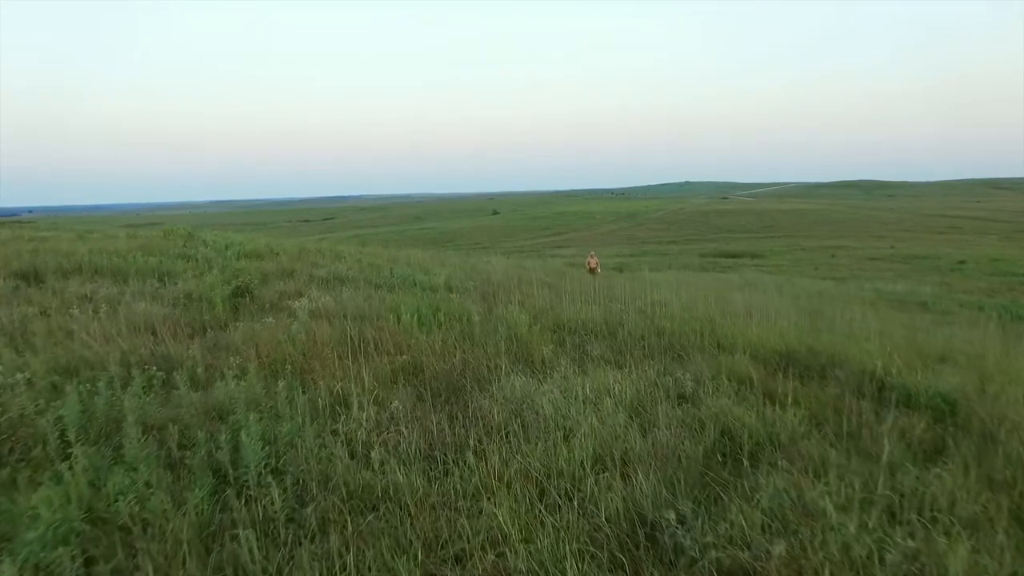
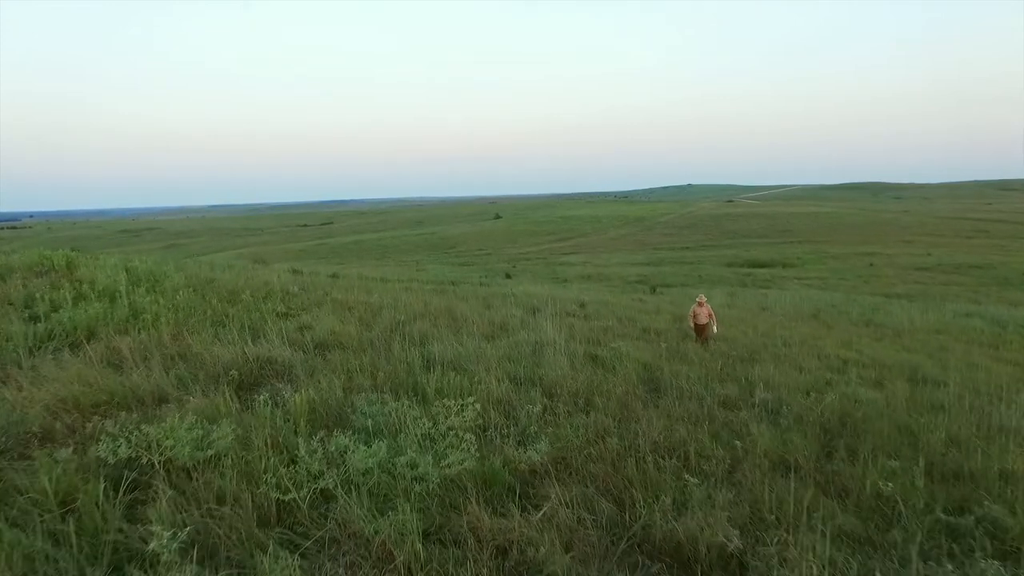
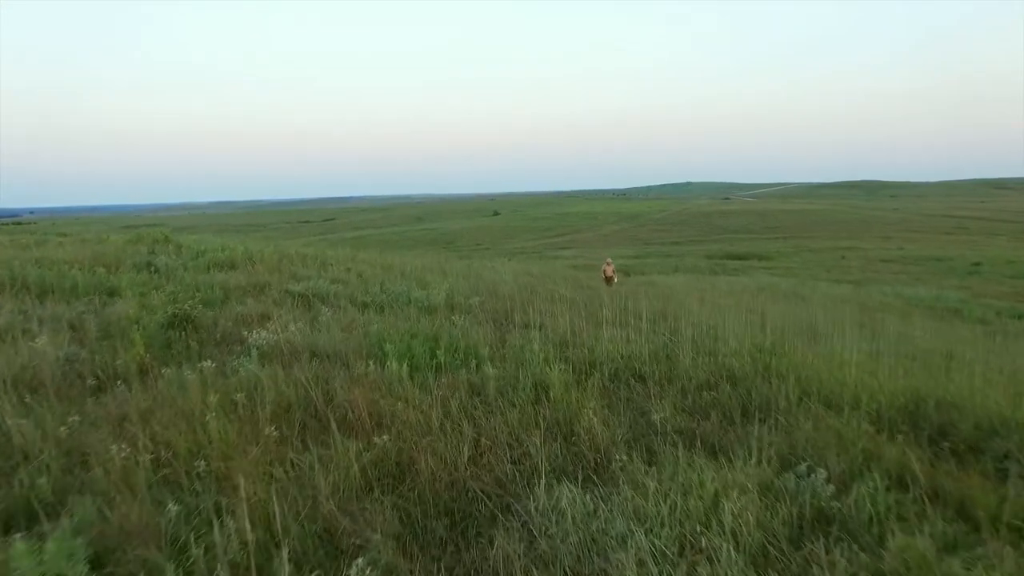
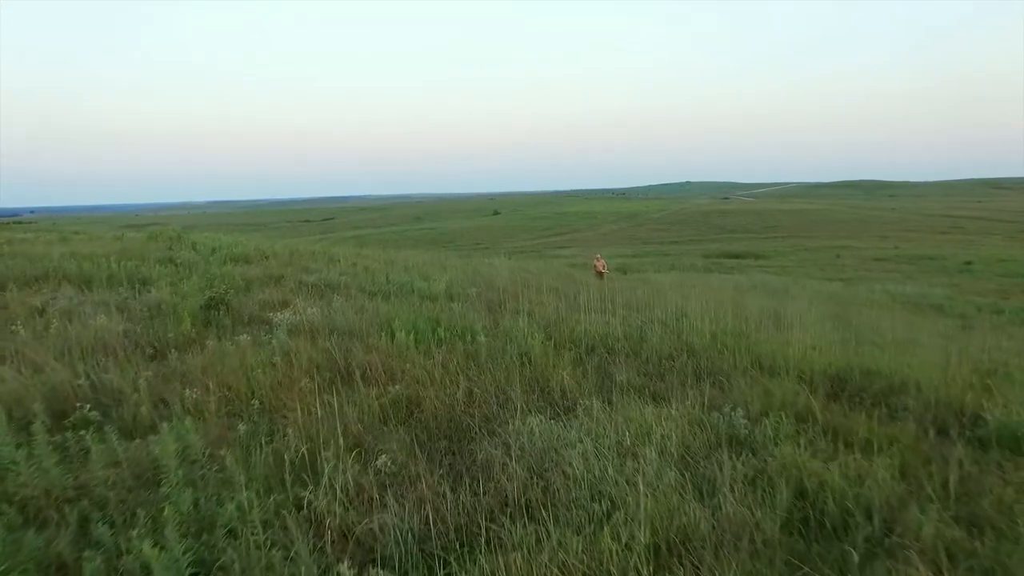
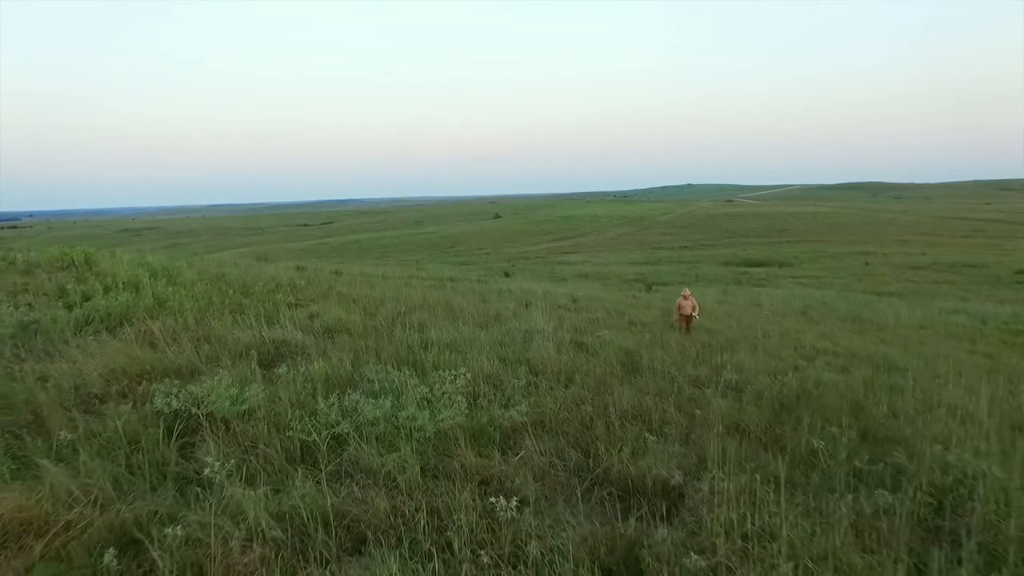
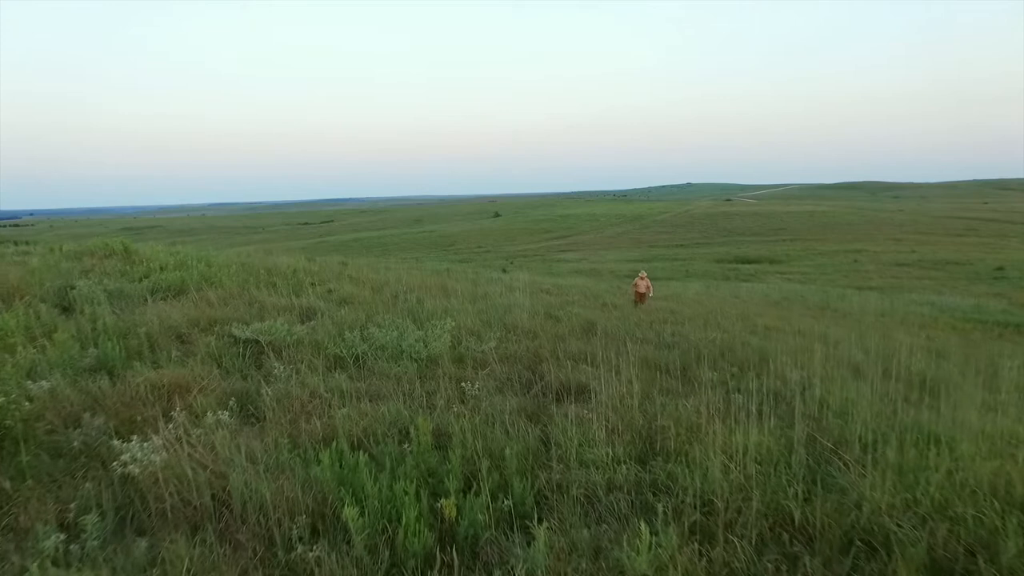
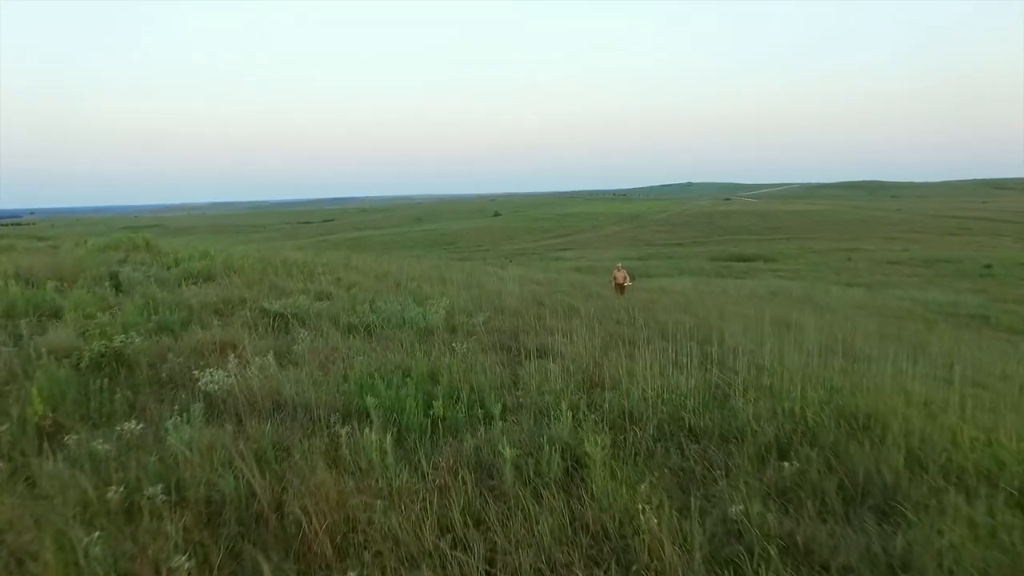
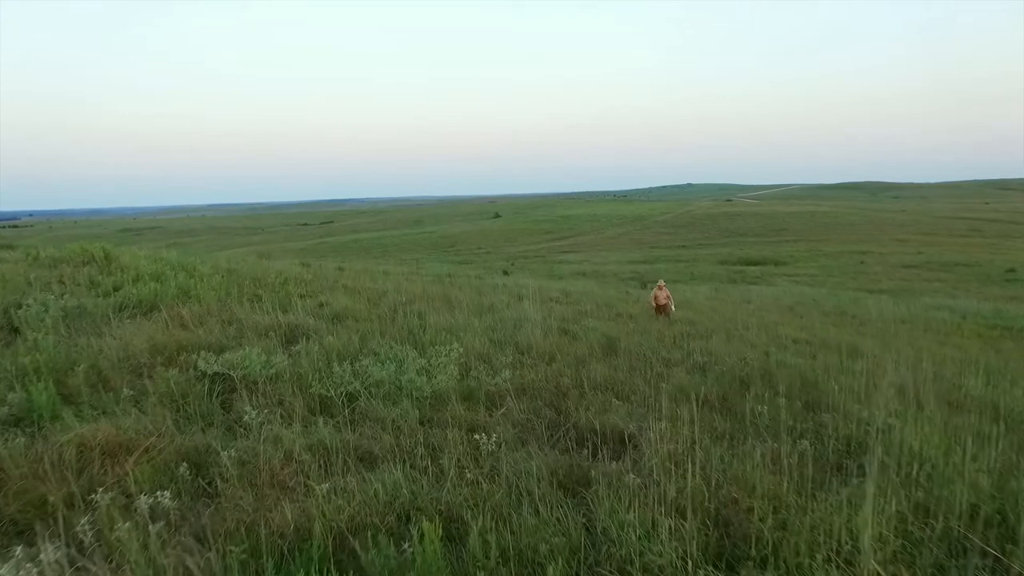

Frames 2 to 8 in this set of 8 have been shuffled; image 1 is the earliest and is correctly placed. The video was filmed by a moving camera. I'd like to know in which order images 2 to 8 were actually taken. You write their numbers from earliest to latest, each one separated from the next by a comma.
4, 3, 7, 6, 8, 5, 2
